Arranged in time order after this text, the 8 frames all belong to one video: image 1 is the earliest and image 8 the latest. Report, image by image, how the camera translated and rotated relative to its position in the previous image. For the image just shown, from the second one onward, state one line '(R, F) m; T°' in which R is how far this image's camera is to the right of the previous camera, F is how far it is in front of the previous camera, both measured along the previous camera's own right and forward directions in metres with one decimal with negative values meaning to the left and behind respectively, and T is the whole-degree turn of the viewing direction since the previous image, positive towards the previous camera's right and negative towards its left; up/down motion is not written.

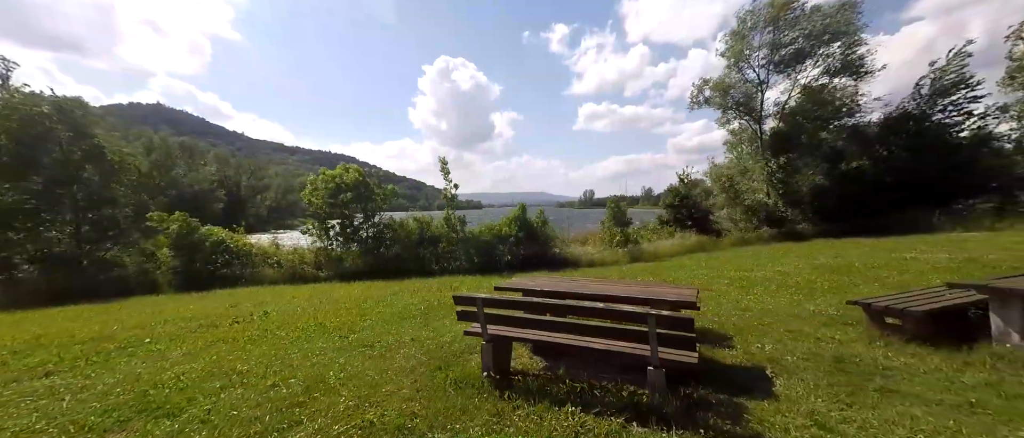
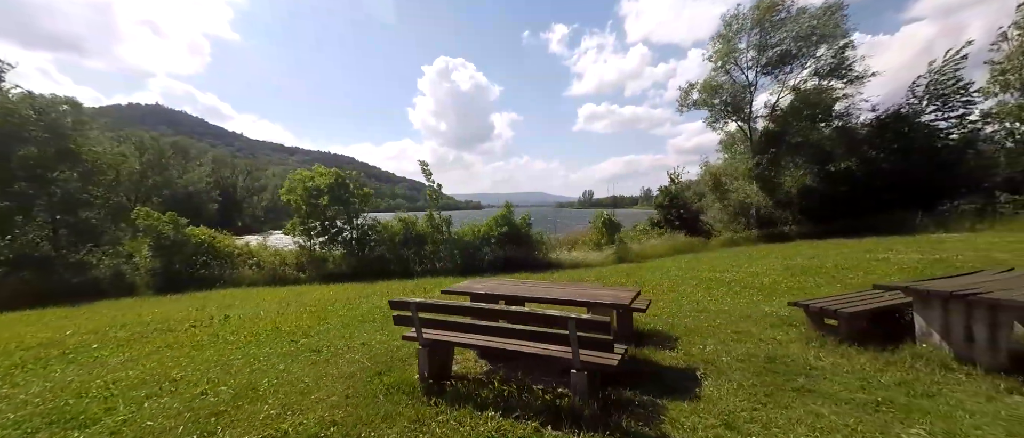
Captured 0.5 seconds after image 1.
(+0.5, 0.0) m; +2°
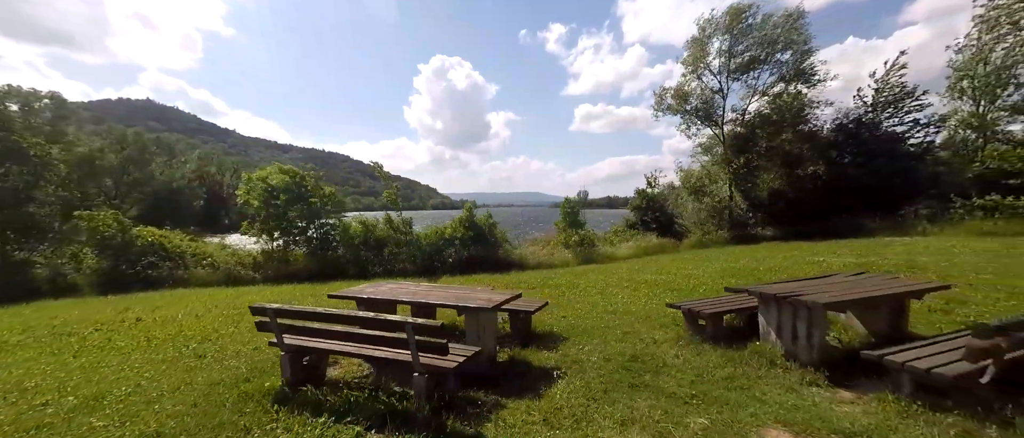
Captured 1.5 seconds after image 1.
(+1.1, -0.2) m; +4°
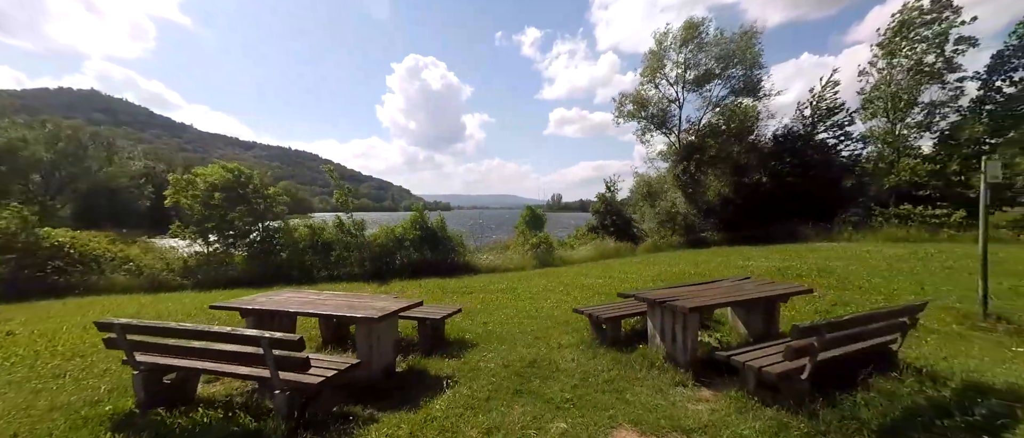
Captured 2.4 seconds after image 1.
(+0.7, -0.1) m; +6°
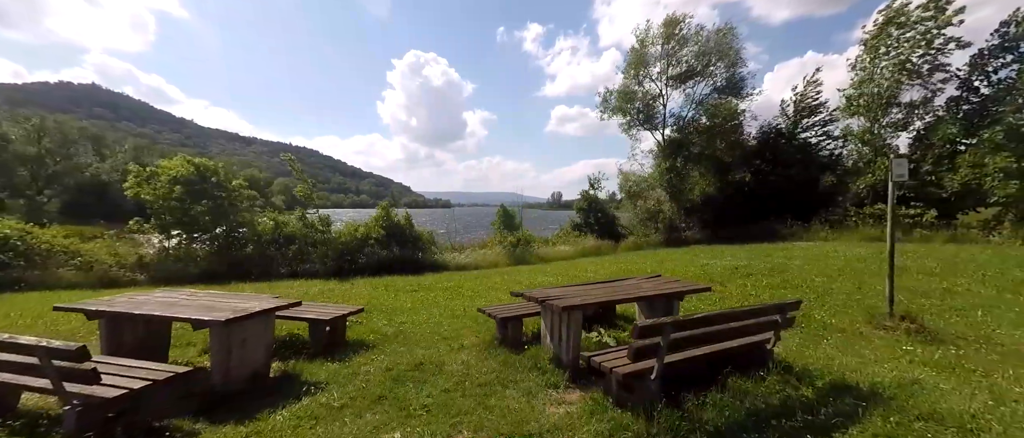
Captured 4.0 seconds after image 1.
(+1.1, +0.2) m; +3°
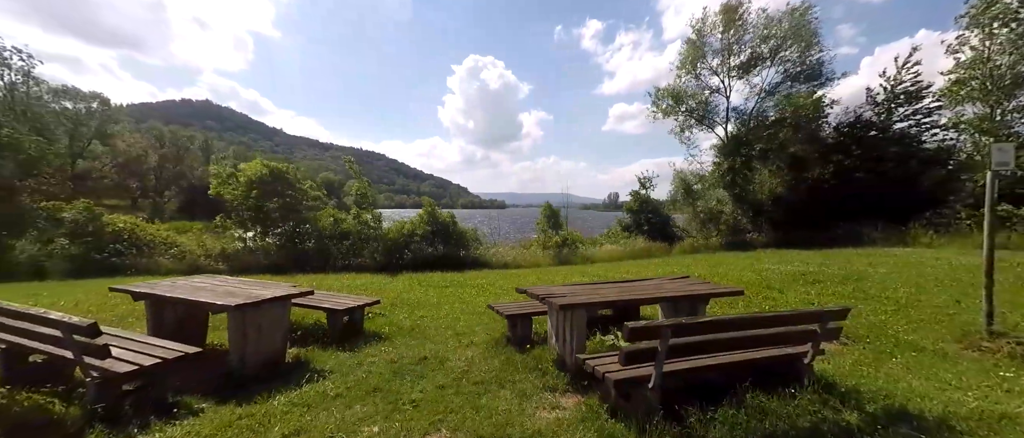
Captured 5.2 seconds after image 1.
(+0.5, +0.2) m; -7°
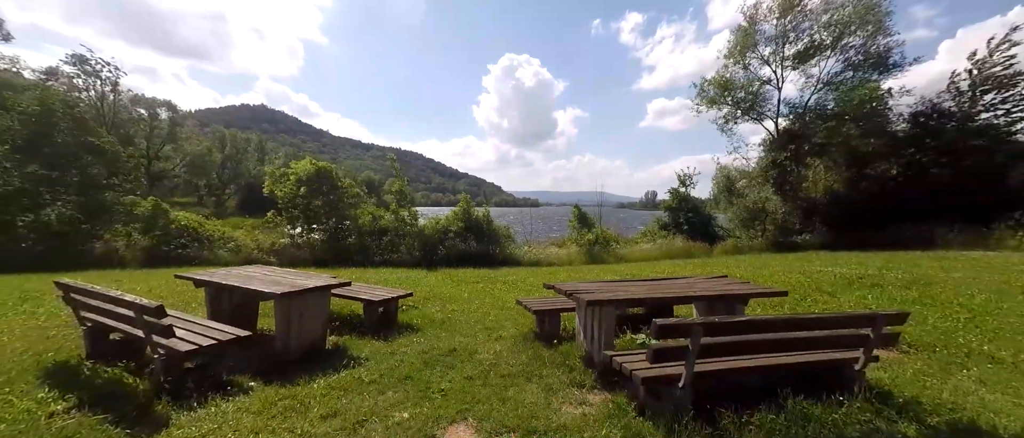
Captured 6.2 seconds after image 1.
(0.0, 0.0) m; -5°
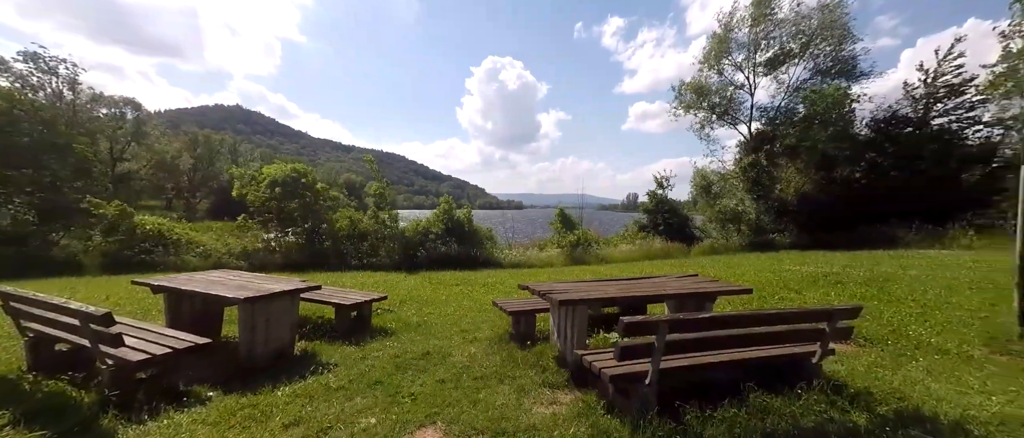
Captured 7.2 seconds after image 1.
(+0.1, 0.0) m; +3°
